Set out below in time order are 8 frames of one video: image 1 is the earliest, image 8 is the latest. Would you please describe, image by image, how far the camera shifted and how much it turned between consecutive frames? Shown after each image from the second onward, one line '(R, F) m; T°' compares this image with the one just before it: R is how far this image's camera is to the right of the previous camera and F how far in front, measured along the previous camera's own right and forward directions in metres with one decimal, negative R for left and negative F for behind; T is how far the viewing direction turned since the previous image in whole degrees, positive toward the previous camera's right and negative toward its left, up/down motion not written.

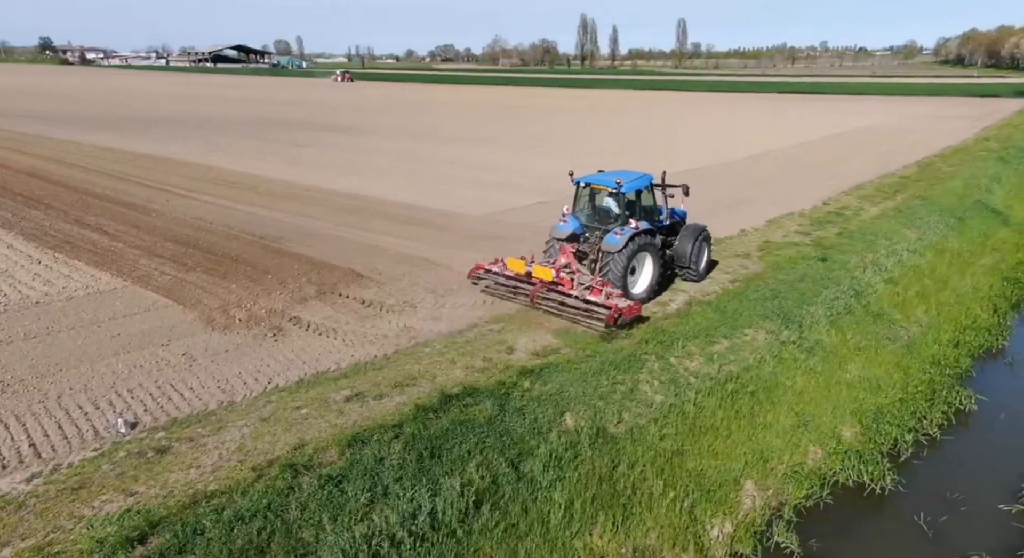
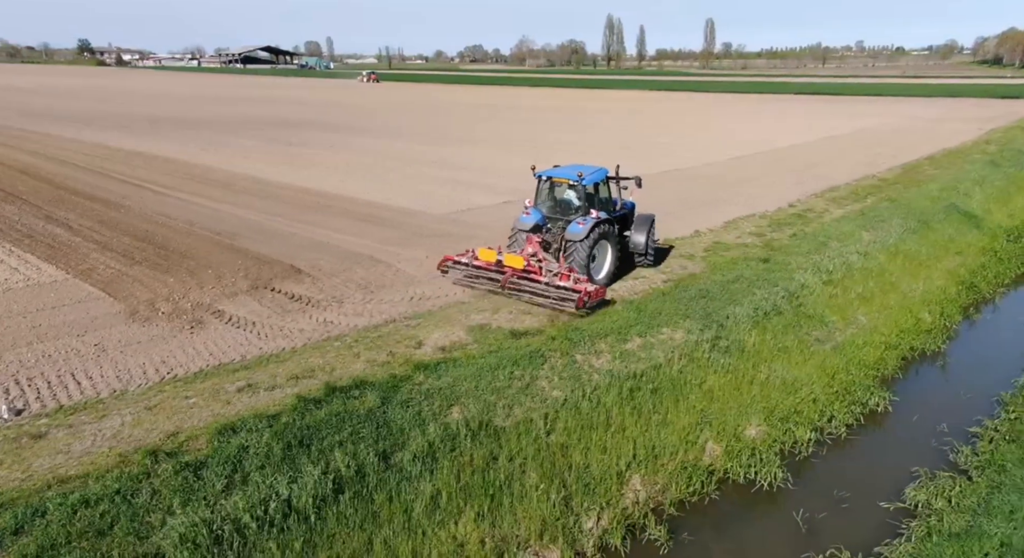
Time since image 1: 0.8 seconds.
(+1.4, -0.2) m; -2°
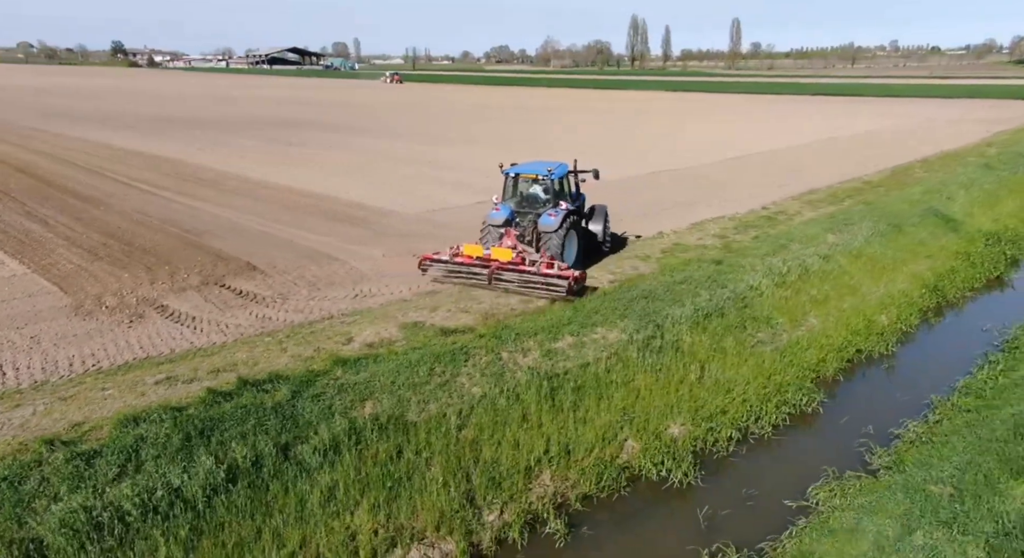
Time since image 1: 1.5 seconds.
(+1.1, -0.2) m; -2°
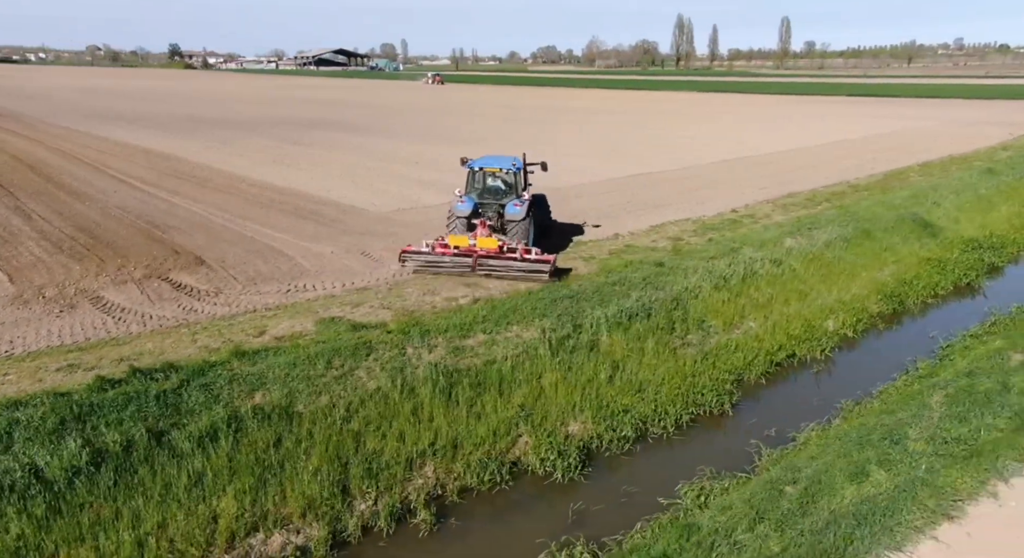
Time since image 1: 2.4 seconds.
(+1.7, -0.2) m; -3°
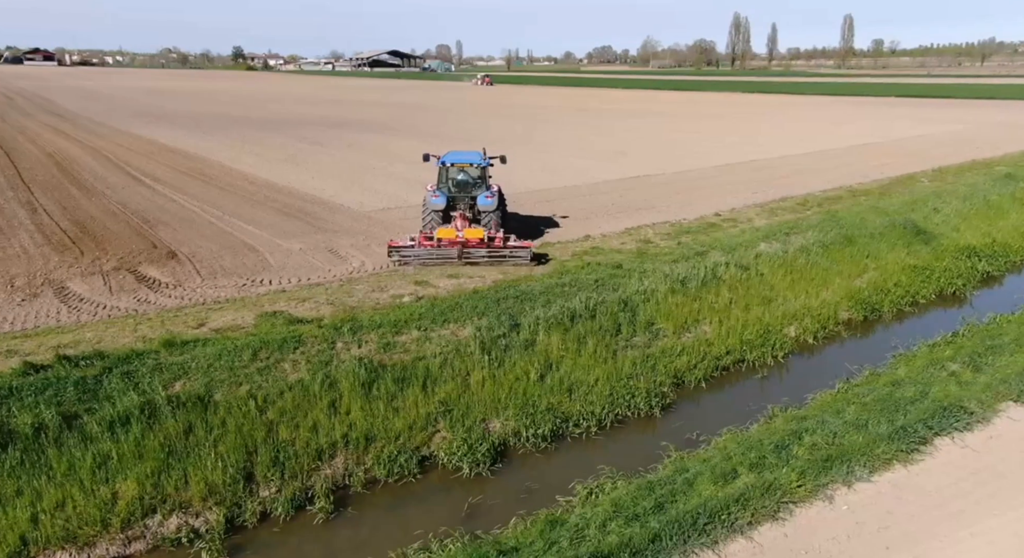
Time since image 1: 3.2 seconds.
(+1.5, -0.1) m; -4°
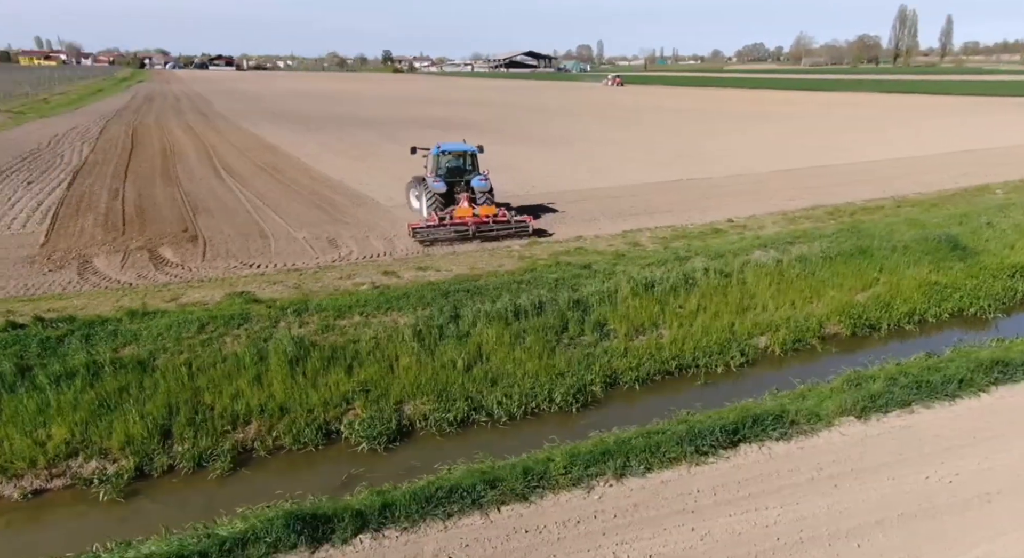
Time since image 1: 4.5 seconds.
(+2.8, -0.2) m; -10°
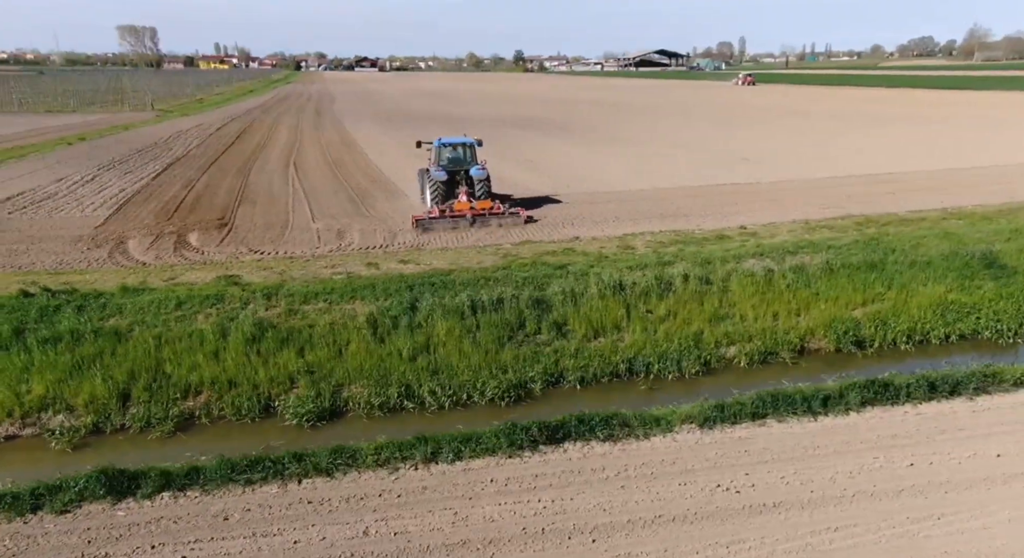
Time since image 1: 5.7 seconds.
(+2.6, -0.1) m; -10°
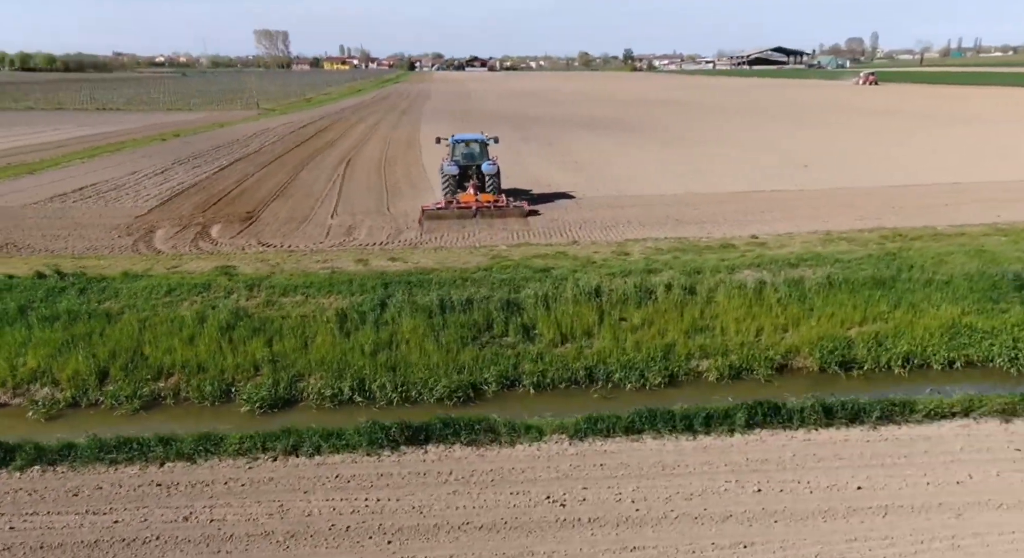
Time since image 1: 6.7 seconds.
(+2.1, +0.1) m; -8°
